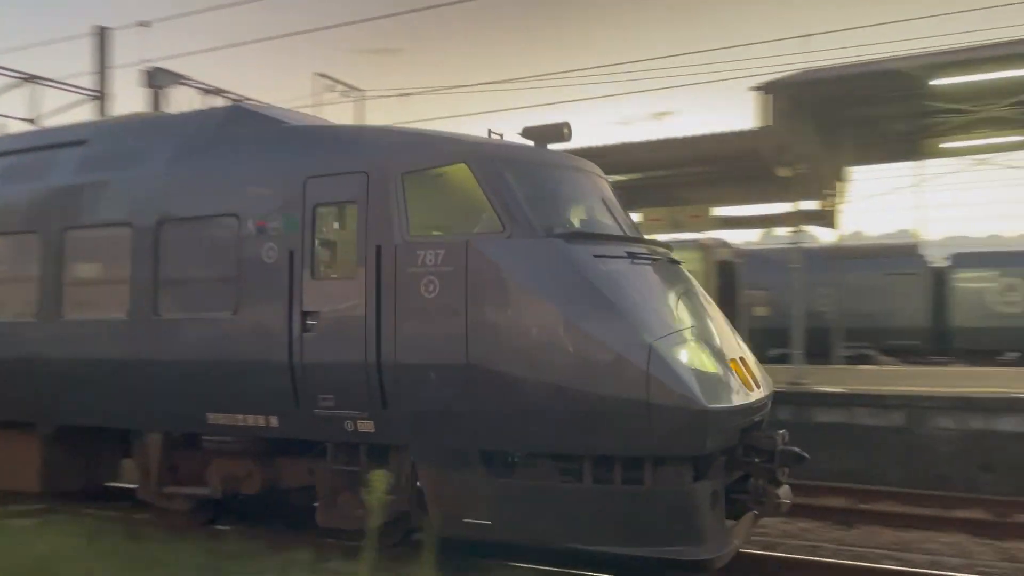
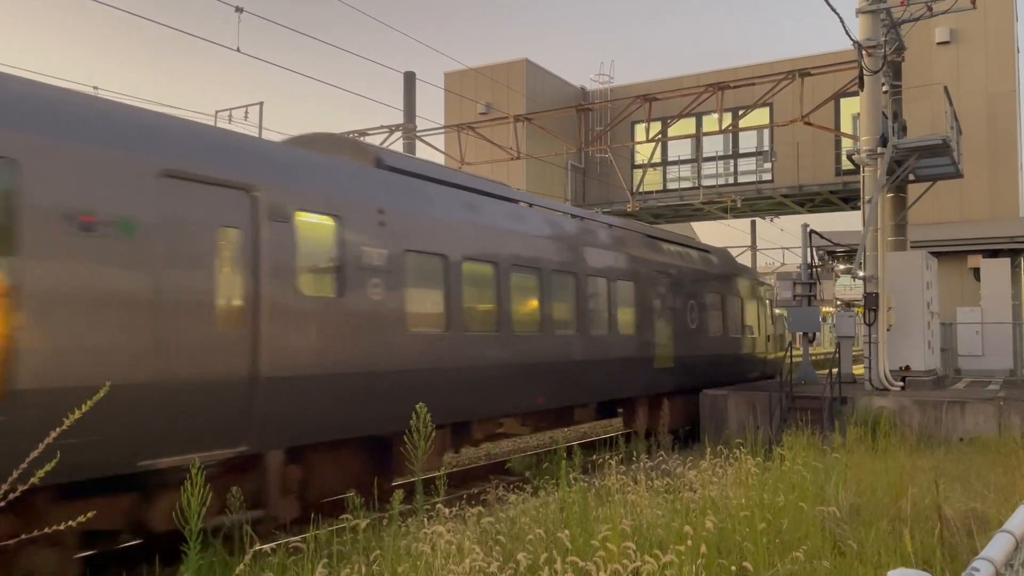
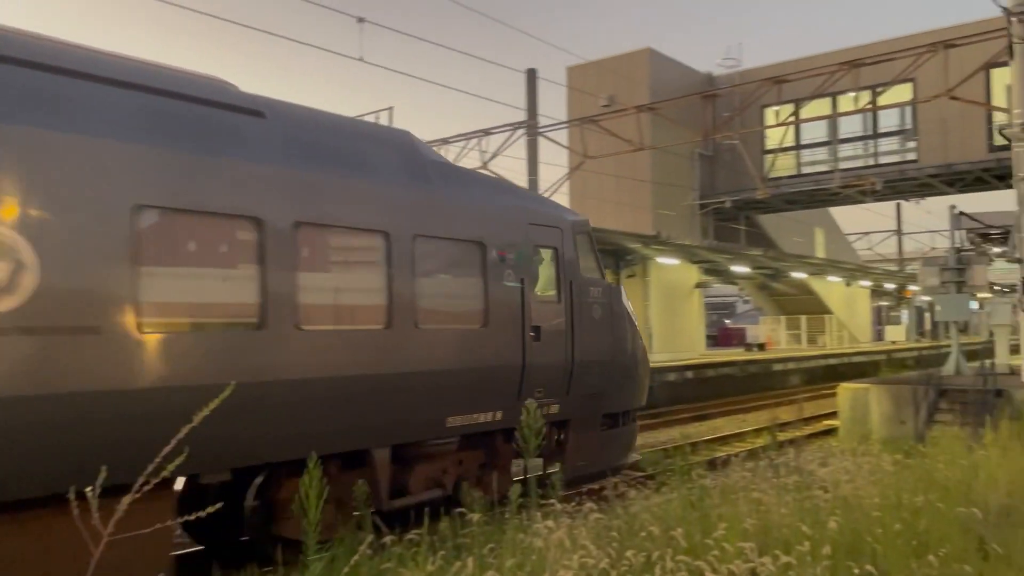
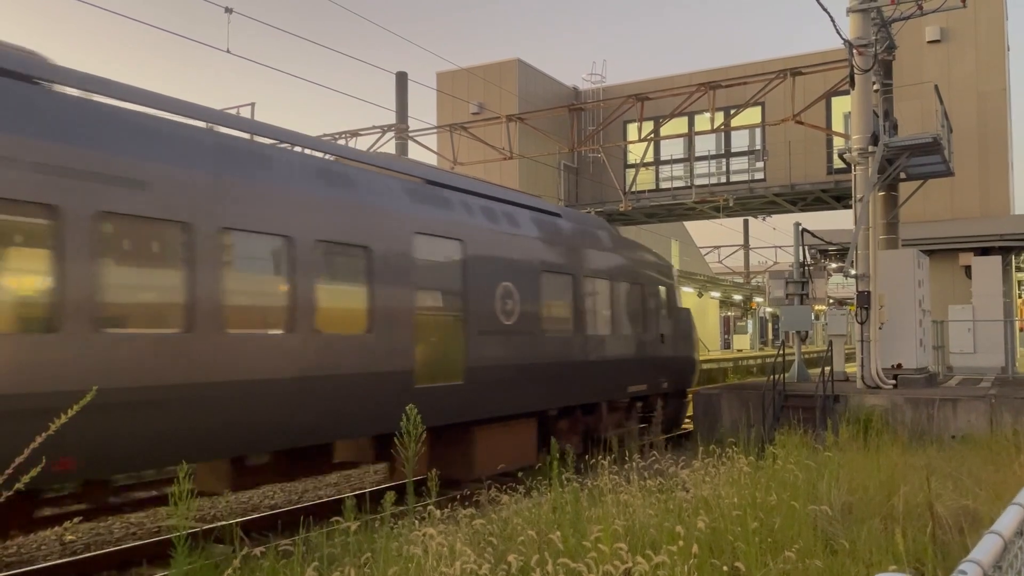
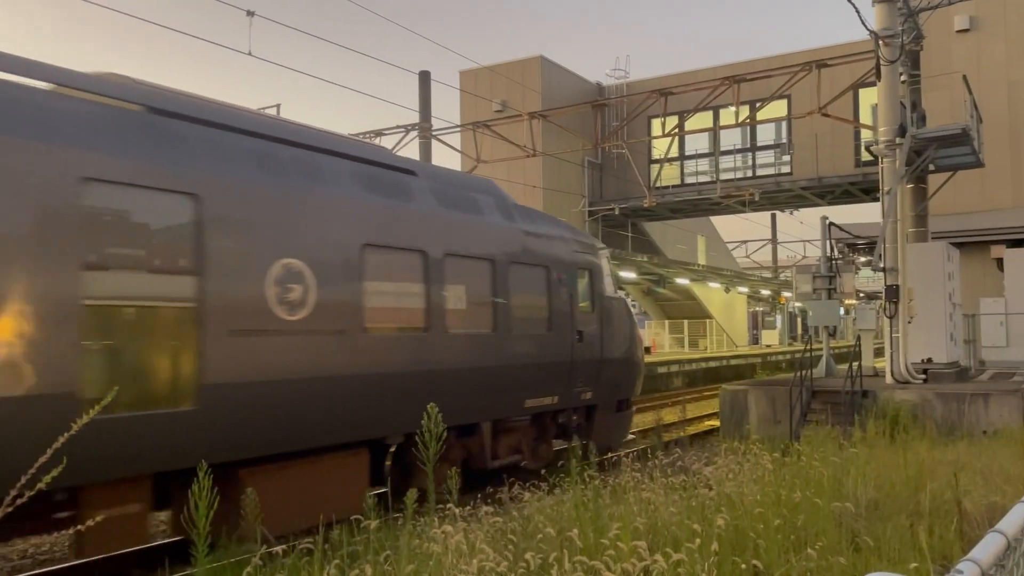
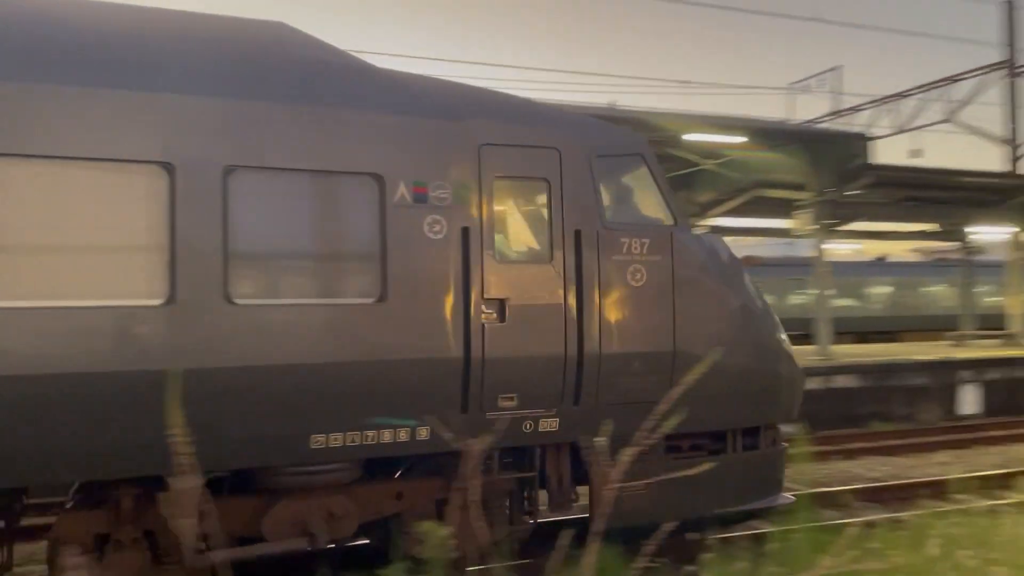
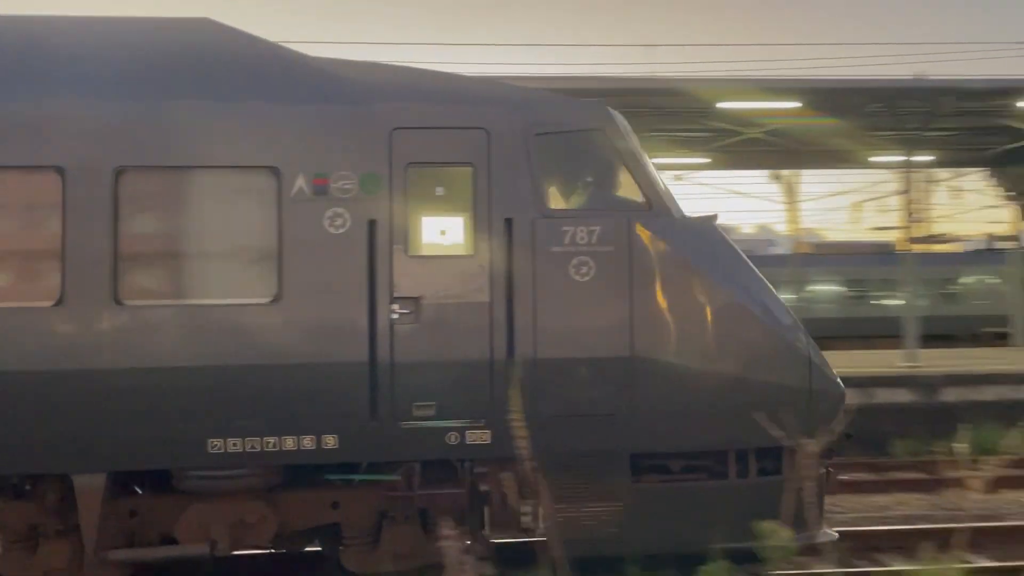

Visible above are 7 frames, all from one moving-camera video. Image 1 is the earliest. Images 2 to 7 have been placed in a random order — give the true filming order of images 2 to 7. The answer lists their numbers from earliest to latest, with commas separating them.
7, 6, 3, 5, 4, 2
